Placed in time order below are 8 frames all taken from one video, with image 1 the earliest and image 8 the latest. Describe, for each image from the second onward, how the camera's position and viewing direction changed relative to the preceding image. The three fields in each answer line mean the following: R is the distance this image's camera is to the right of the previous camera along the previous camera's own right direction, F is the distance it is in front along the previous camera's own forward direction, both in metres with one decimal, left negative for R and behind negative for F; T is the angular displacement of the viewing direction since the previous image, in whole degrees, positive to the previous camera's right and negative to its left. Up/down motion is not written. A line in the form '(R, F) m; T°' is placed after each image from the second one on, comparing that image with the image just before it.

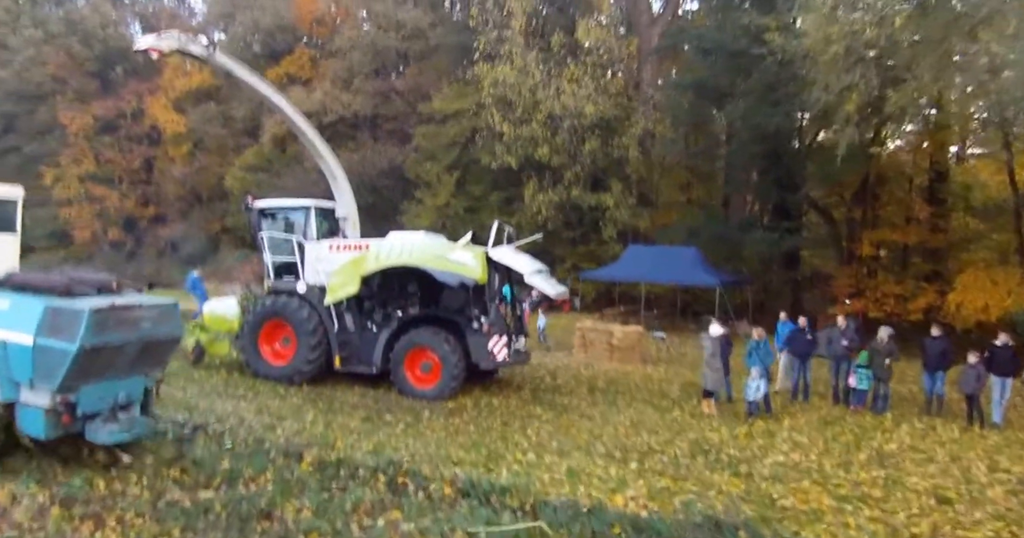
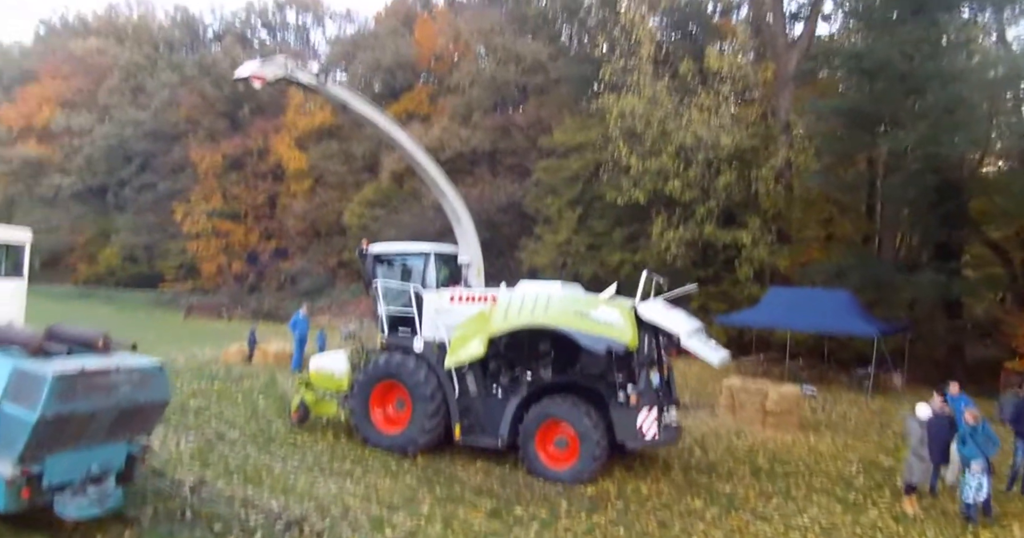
(-0.4, +1.3) m; -8°
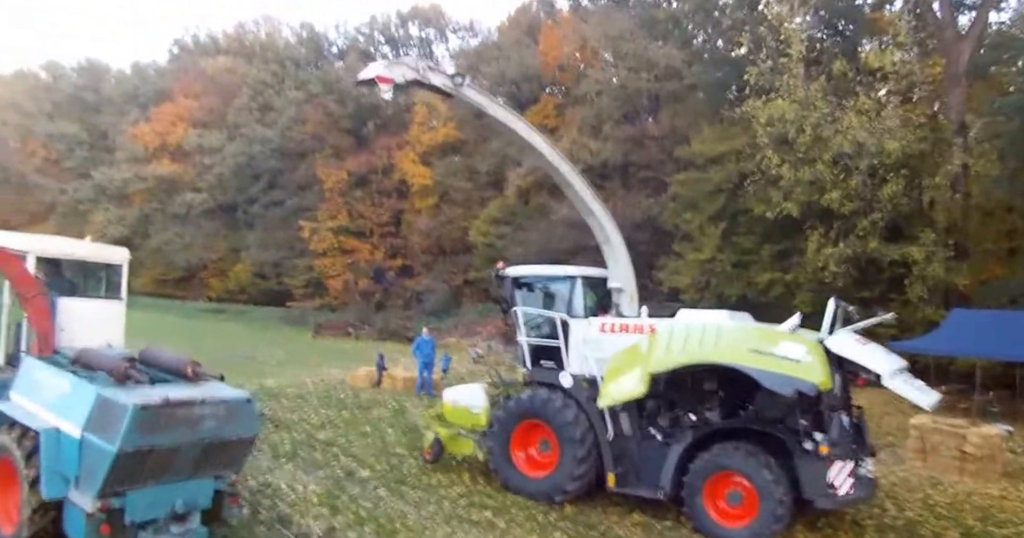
(-0.5, +1.0) m; -9°
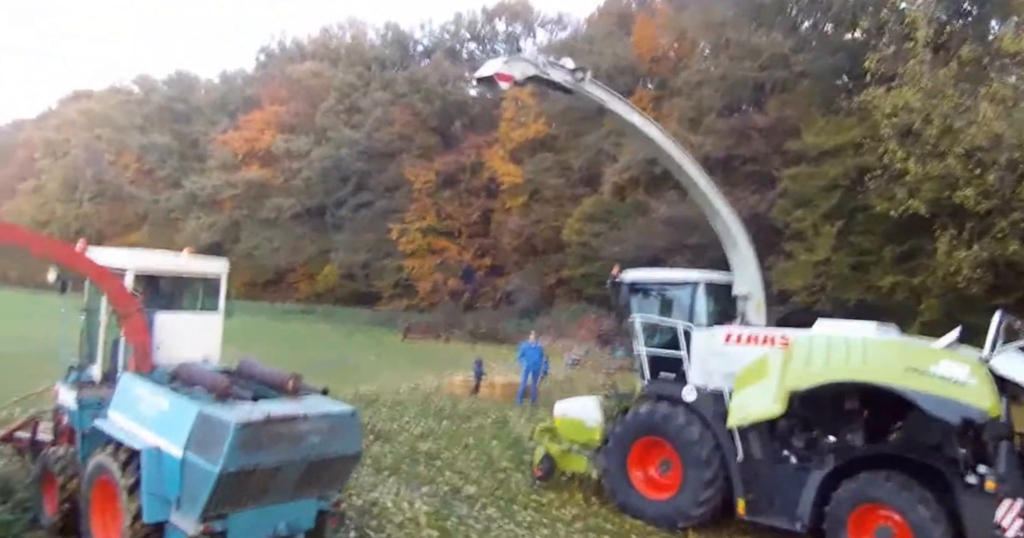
(-0.4, +0.6) m; -6°
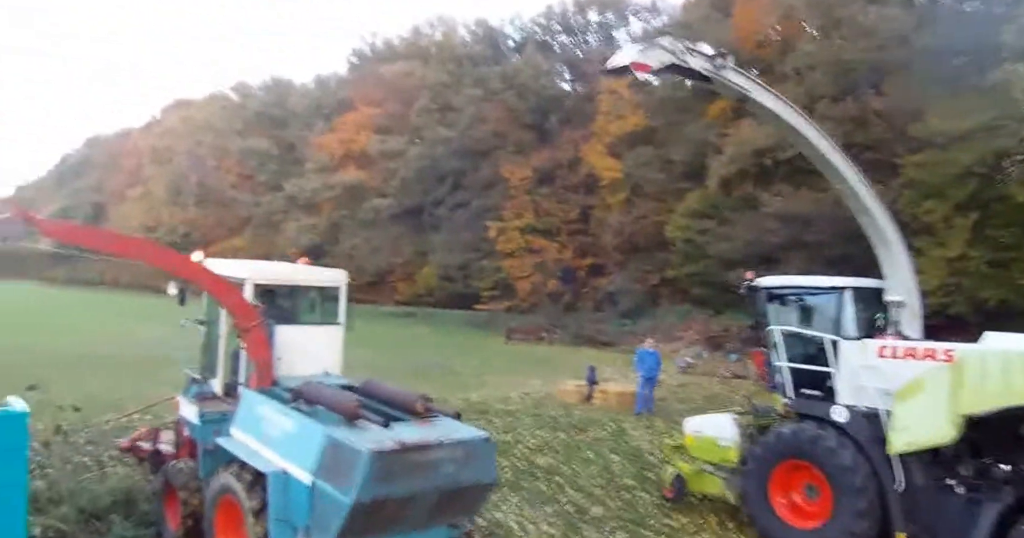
(-0.3, +0.4) m; -7°
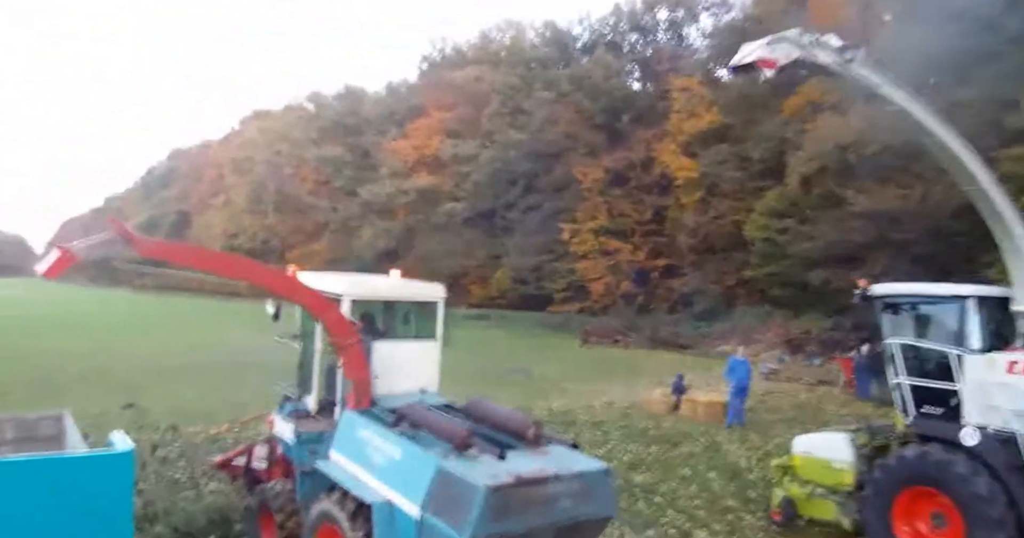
(-0.2, +0.2) m; -5°
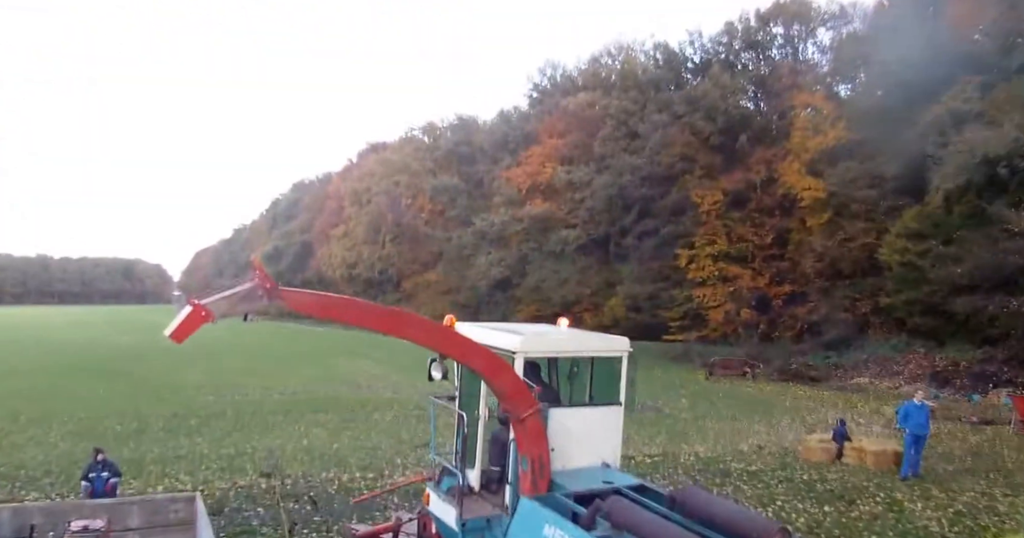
(-0.4, +0.6) m; -8°
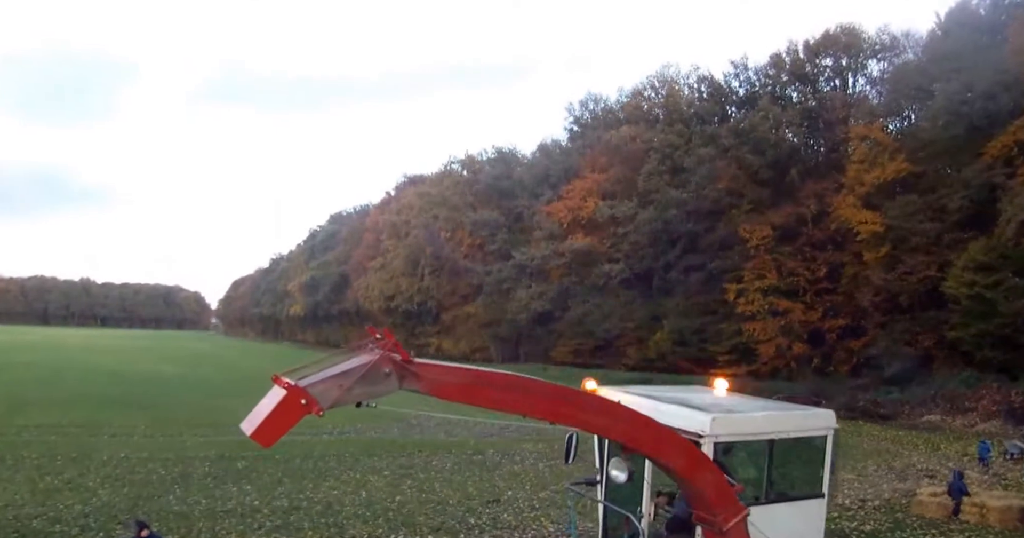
(-0.4, +0.7) m; -3°
